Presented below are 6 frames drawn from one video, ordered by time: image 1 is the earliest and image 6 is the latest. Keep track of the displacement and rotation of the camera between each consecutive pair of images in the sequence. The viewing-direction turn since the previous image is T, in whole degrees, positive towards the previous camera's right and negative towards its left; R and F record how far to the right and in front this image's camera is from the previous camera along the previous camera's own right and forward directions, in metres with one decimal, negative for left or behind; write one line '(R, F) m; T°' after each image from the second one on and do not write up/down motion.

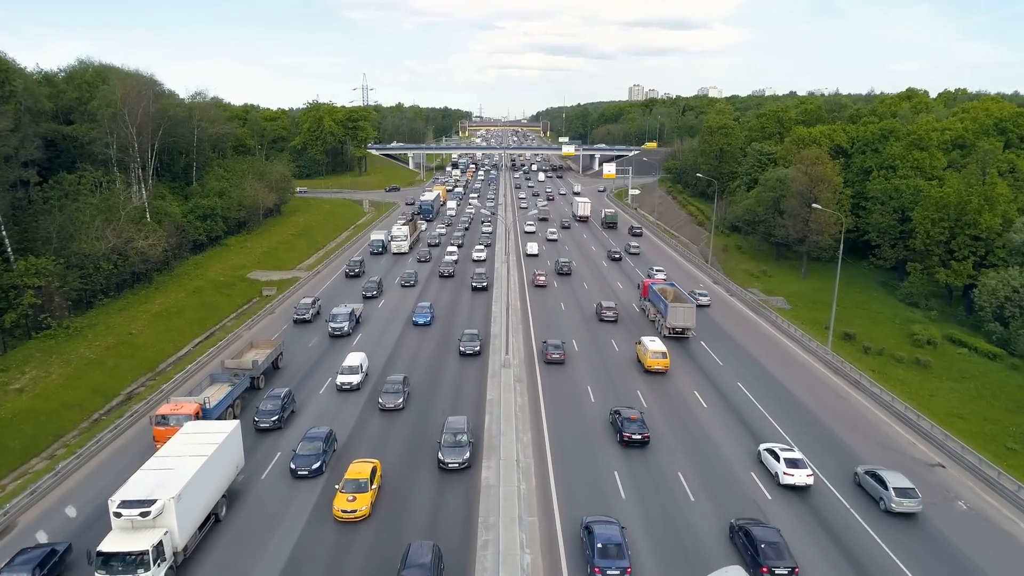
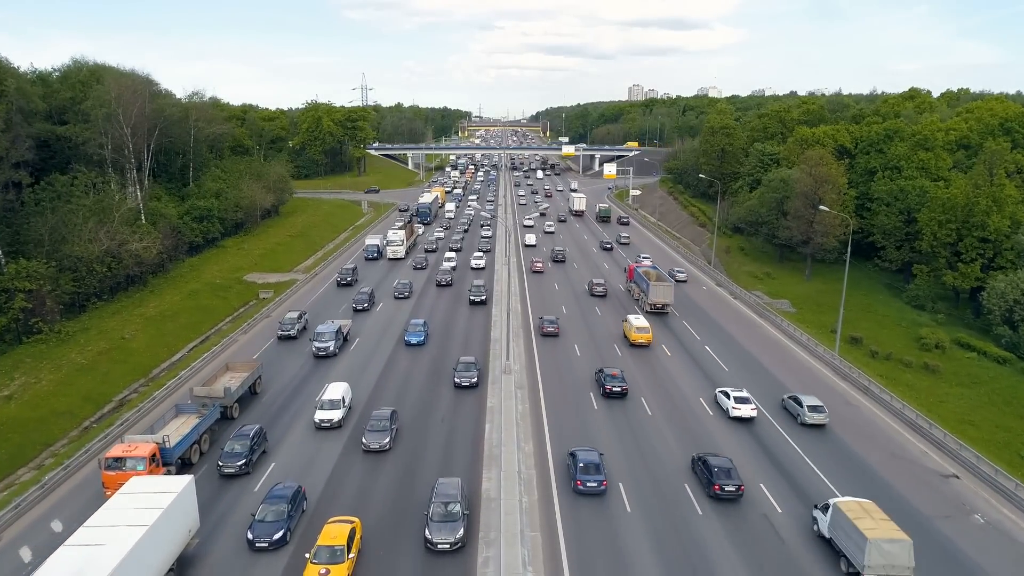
(-0.1, +0.9) m; 0°
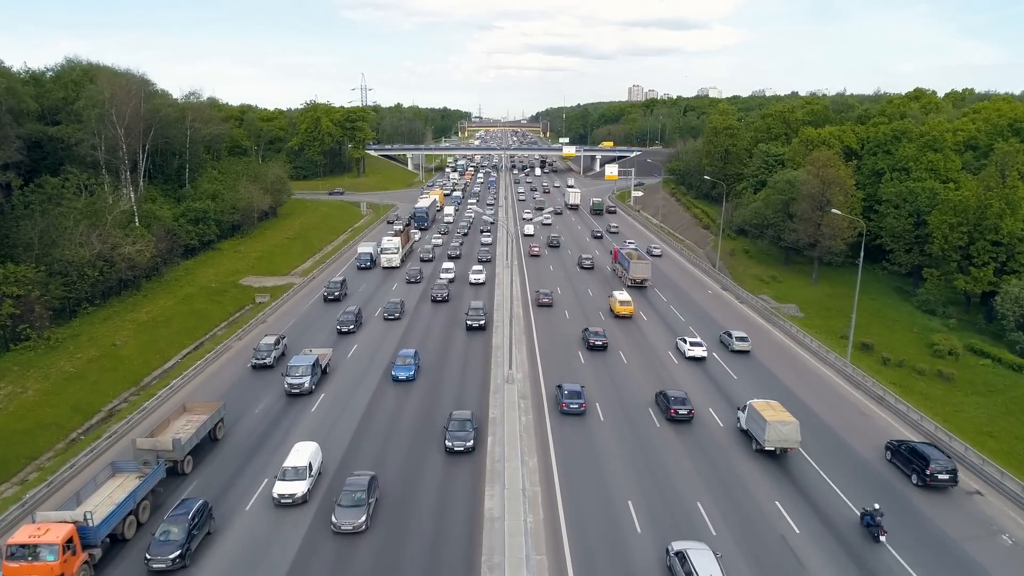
(-0.2, +1.3) m; 0°
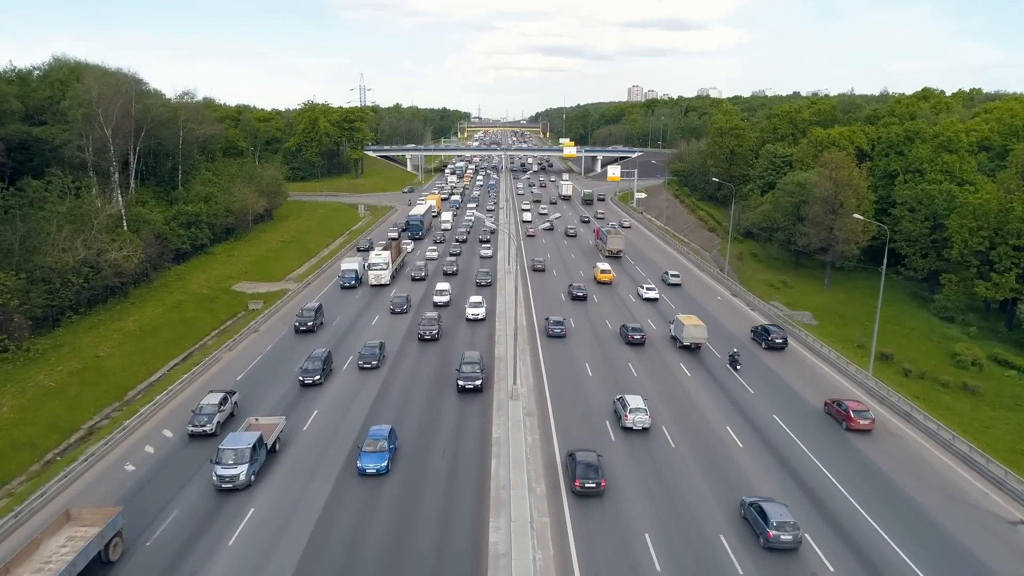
(-0.3, +2.1) m; 0°
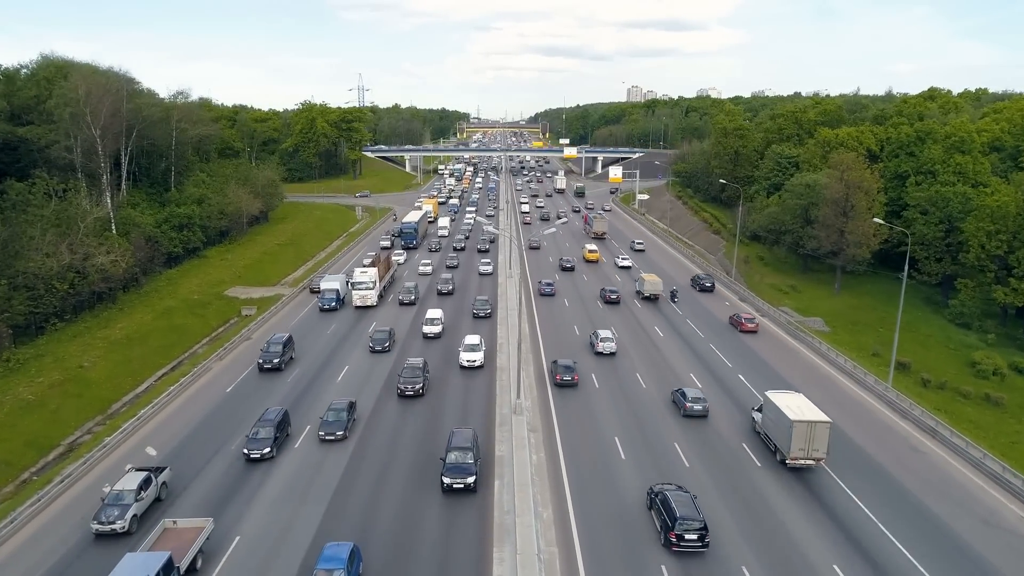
(-0.2, +1.8) m; 0°
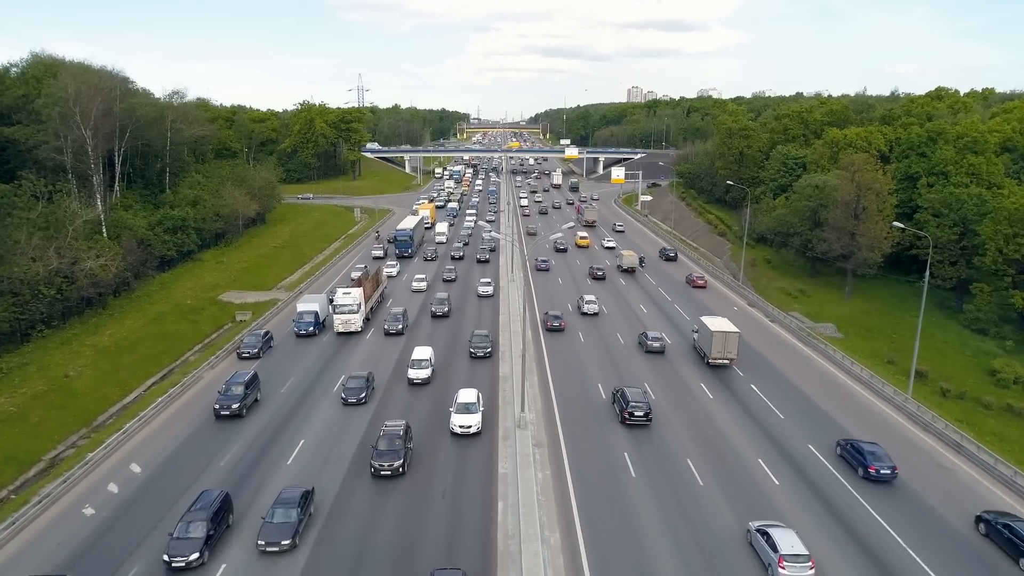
(-0.2, +1.6) m; 0°
